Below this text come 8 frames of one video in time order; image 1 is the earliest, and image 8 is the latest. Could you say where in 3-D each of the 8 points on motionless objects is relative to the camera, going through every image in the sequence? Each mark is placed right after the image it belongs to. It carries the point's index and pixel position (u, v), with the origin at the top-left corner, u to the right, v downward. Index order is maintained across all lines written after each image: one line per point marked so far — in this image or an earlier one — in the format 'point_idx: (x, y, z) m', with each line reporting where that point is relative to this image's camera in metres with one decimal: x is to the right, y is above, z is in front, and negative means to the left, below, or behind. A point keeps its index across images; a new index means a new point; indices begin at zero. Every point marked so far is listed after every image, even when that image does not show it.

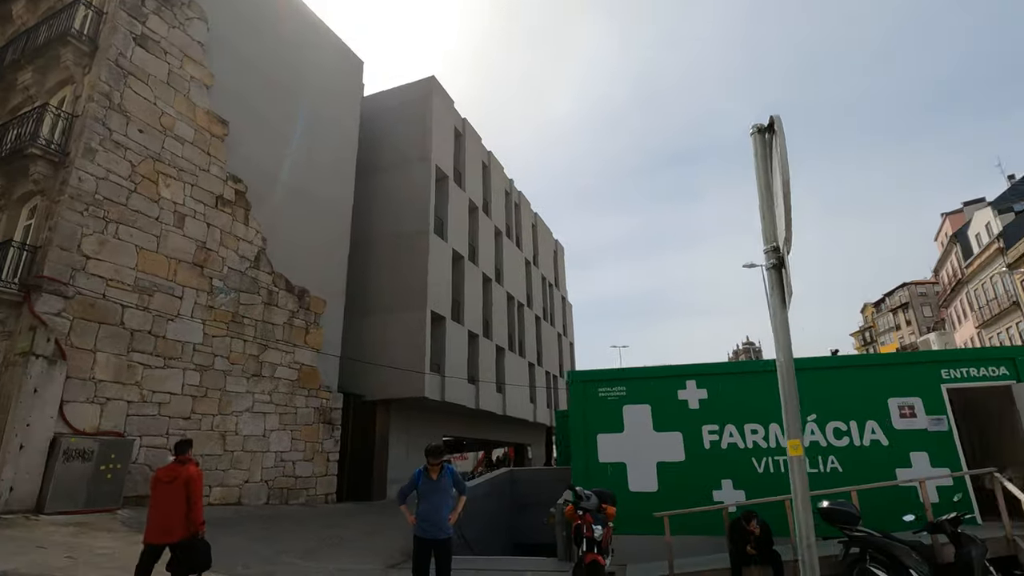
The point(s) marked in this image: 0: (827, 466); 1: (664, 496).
0: (+5.1, -2.9, +8.7) m
1: (+2.6, -3.6, +9.2) m
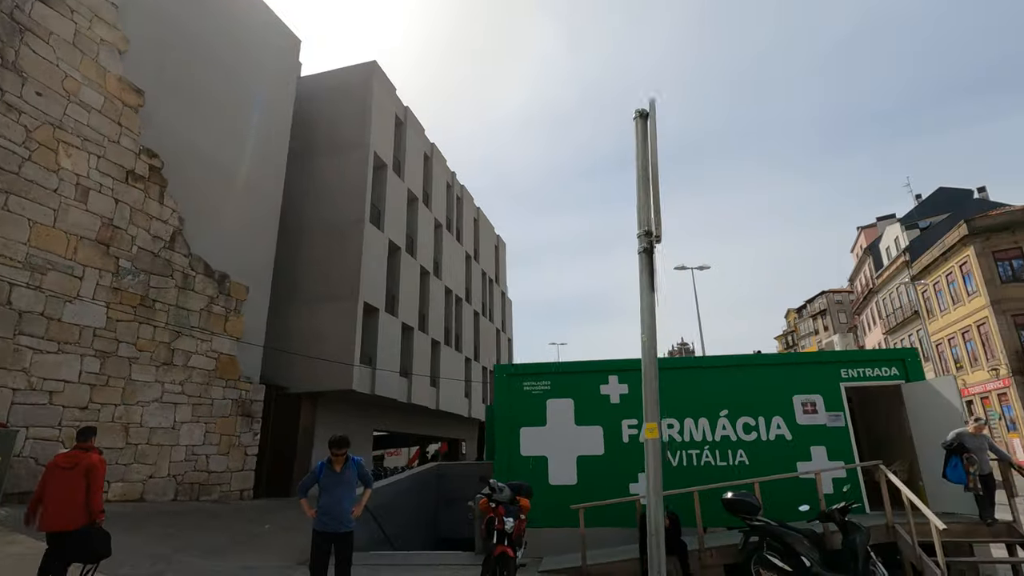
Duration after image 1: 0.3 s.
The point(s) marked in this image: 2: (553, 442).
0: (+3.8, -2.9, +9.1) m
1: (+1.2, -3.5, +9.3) m
2: (+0.7, -2.8, +9.6) m
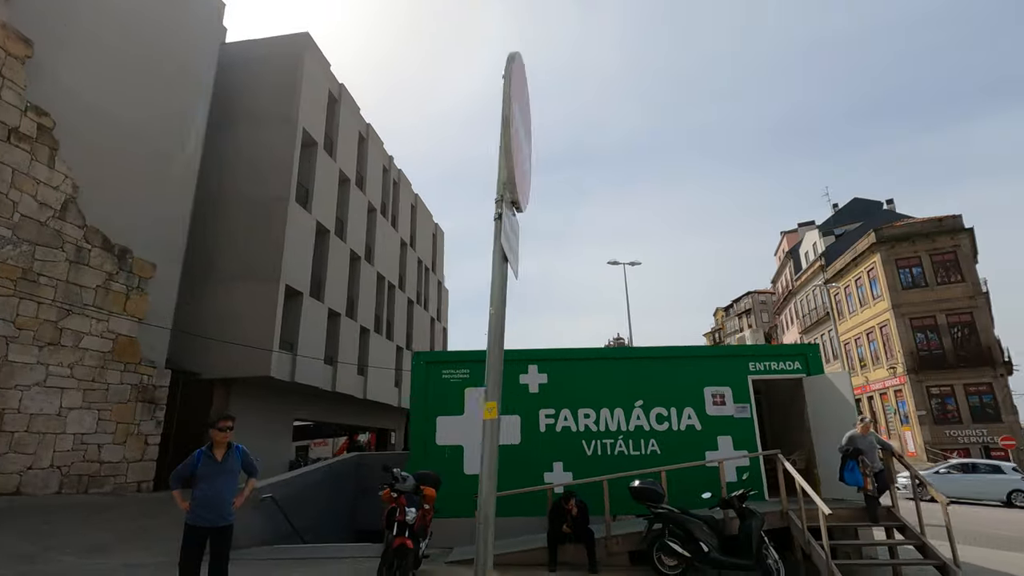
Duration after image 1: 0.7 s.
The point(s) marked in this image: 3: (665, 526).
0: (+2.4, -2.8, +9.3) m
1: (-0.3, -3.3, +9.2) m
2: (-0.7, -2.5, +9.5) m
3: (+2.0, -3.2, +7.2) m
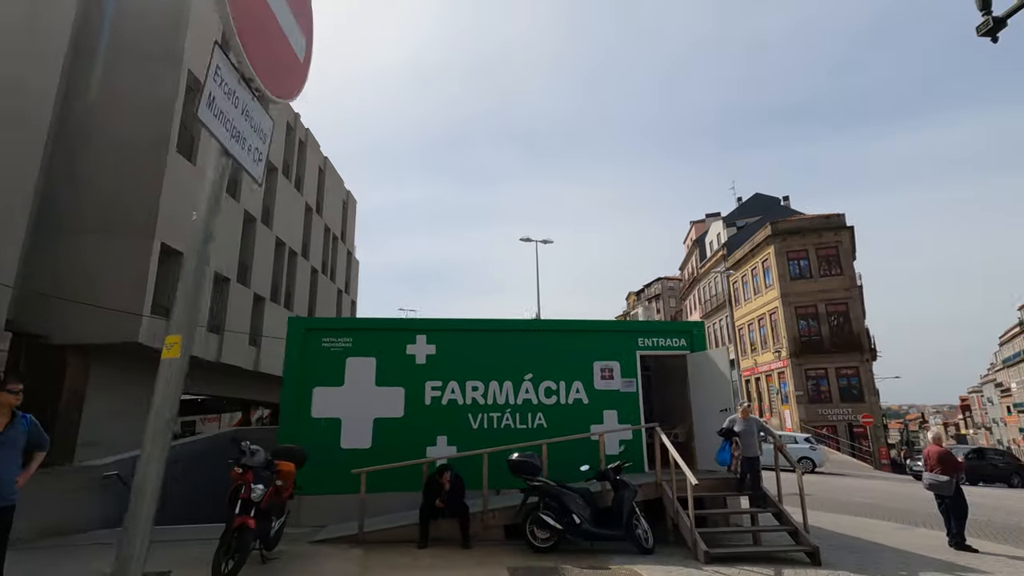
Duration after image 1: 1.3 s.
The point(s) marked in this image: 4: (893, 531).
0: (+0.4, -2.3, +9.2) m
1: (-2.2, -2.7, +8.7) m
2: (-2.7, -1.9, +8.9) m
3: (+0.4, -2.8, +7.0) m
4: (+6.8, -4.3, +9.6) m
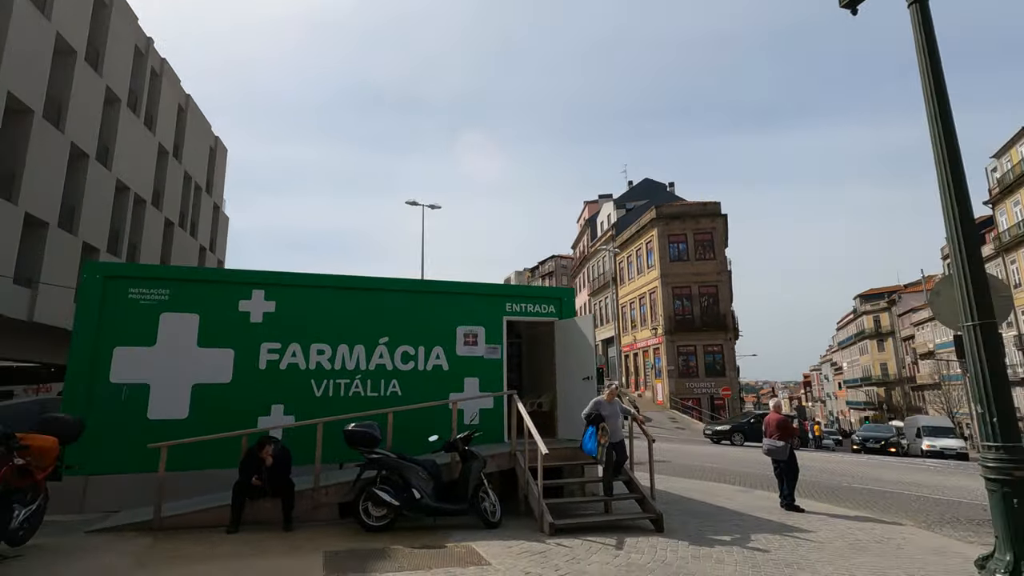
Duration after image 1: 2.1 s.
0: (-1.9, -1.6, +8.3) m
1: (-4.4, -1.9, +7.4) m
2: (-4.9, -1.1, +7.5) m
3: (-1.6, -2.2, +6.3) m
4: (+4.2, -3.9, +10.0) m
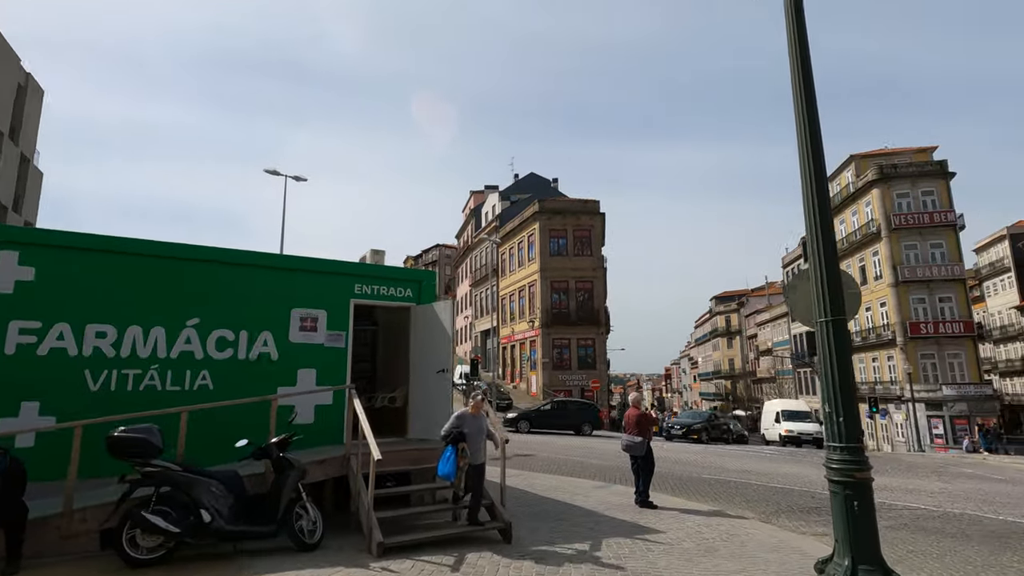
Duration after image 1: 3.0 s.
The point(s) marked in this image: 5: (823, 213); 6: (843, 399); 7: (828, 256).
0: (-4.0, -1.2, +6.8) m
1: (-6.3, -1.4, +5.4) m
2: (-6.7, -0.6, +5.3) m
3: (-3.3, -1.8, +4.9) m
4: (+1.5, -3.7, +9.8) m
5: (+2.8, +0.7, +4.8) m
6: (+2.8, -0.9, +4.5) m
7: (+2.8, +0.3, +4.8) m
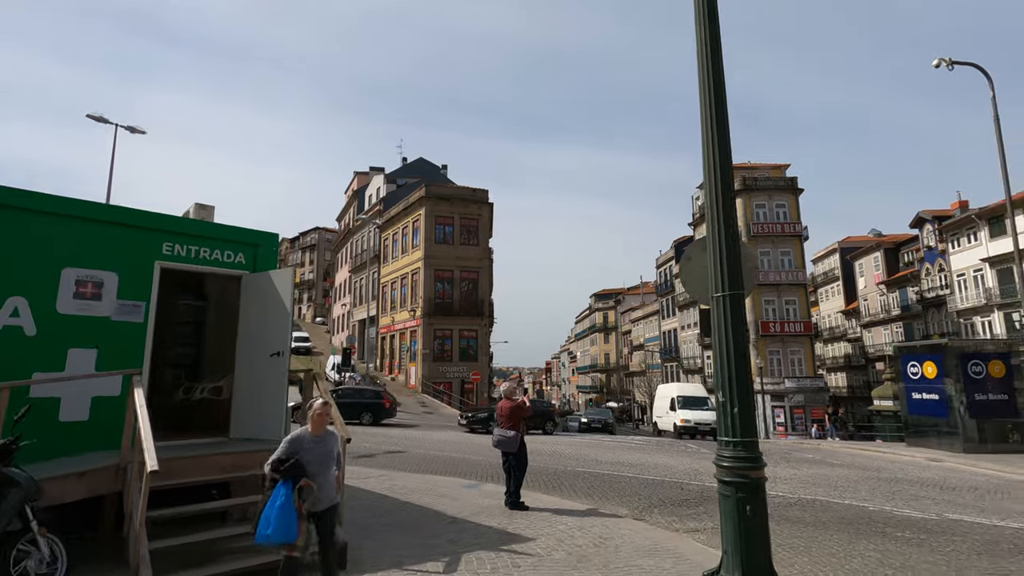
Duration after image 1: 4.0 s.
0: (-5.5, -0.7, +4.7) m
1: (-7.4, -0.8, +2.9) m
2: (-7.8, 0.0, +2.7) m
3: (-4.4, -1.4, +3.0) m
4: (-0.8, -3.3, +8.8) m
5: (+1.7, +0.9, +4.2) m
6: (+1.6, -0.7, +3.9) m
7: (+1.7, +0.5, +4.2) m
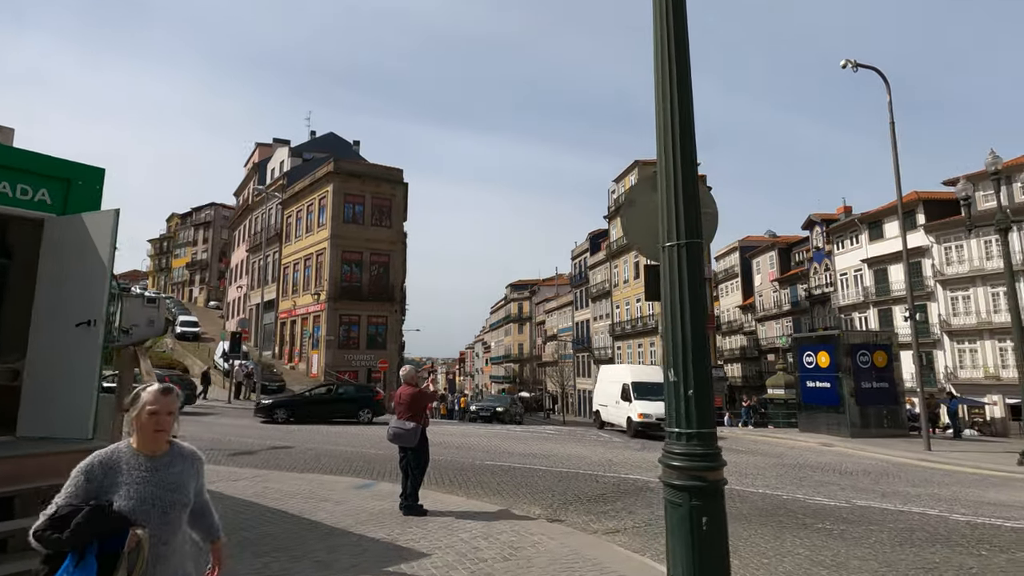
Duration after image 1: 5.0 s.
0: (-6.2, -0.2, +2.7) m
1: (-7.8, -0.3, +0.6) m
2: (-8.1, +0.5, +0.3) m
3: (-4.8, -0.9, +1.2) m
4: (-2.3, -2.9, +7.5) m
5: (+1.0, +1.2, +3.3) m
6: (+1.0, -0.4, +3.0) m
7: (+1.0, +0.8, +3.2) m
